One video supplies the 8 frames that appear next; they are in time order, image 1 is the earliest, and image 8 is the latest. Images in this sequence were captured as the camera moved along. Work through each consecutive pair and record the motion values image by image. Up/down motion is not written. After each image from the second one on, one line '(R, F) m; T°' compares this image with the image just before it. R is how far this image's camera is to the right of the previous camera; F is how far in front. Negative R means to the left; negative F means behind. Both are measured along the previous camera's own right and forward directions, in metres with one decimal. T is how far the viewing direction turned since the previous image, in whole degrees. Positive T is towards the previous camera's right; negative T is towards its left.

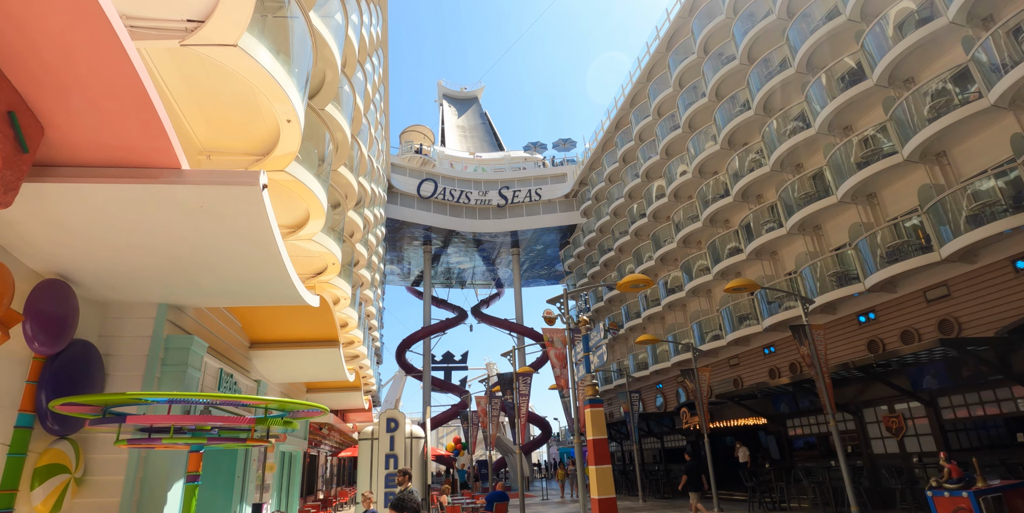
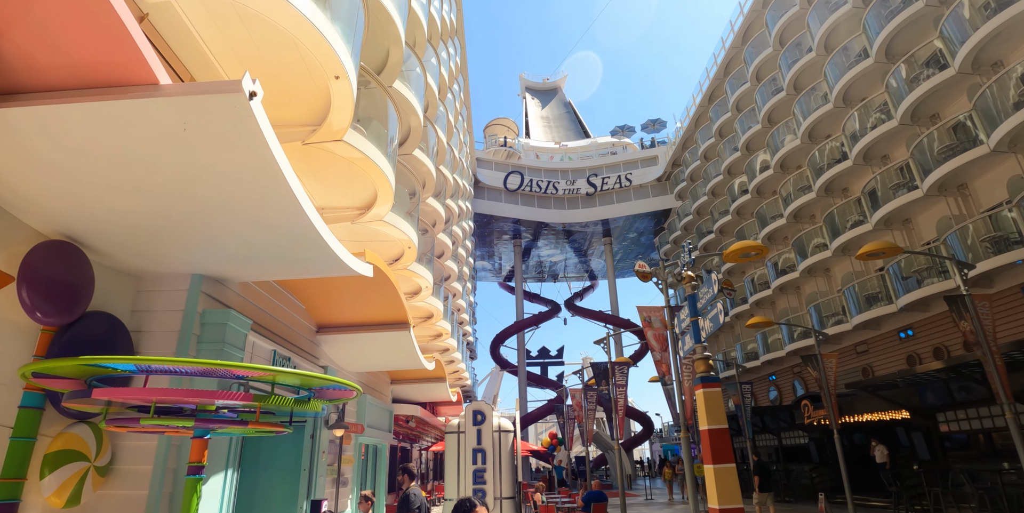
(+0.1, +1.2) m; -10°
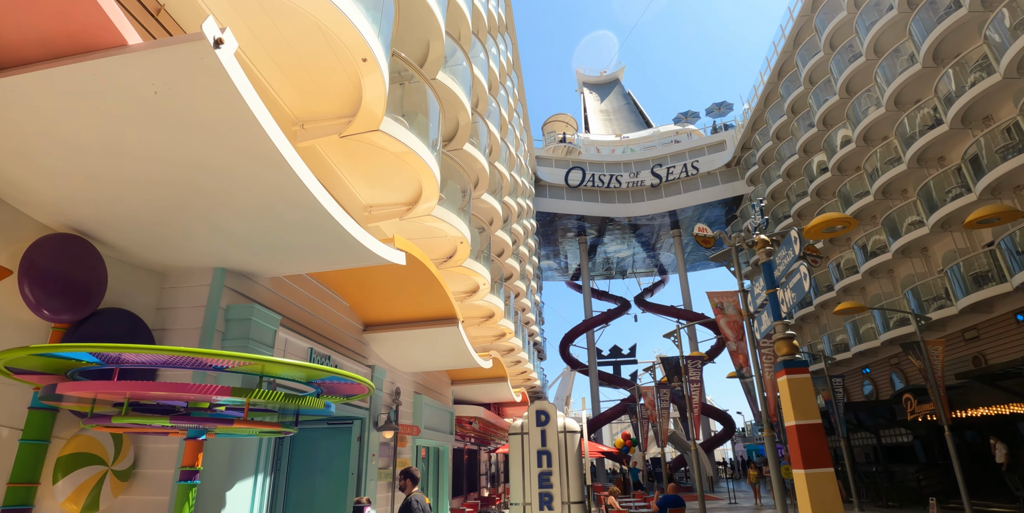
(+0.2, +0.6) m; -7°
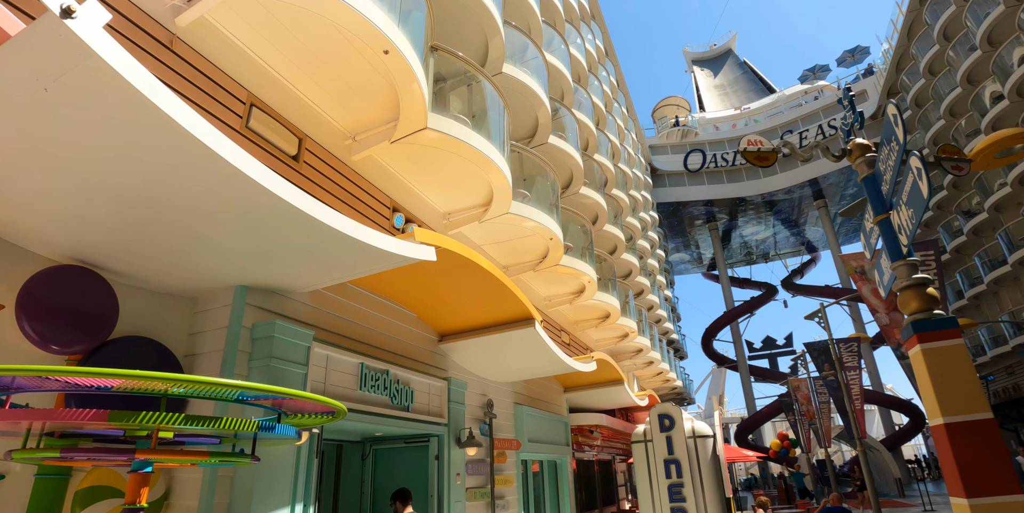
(+0.8, +1.0) m; -14°
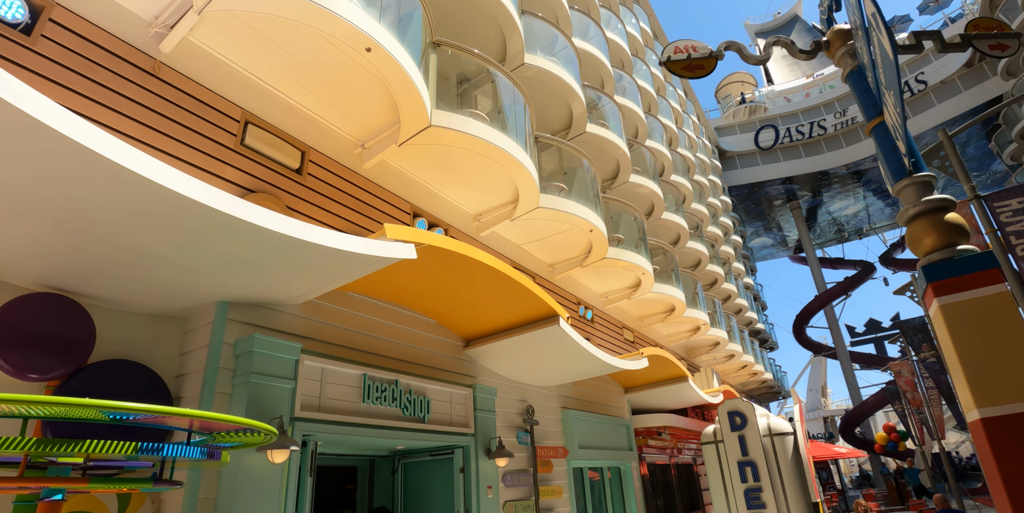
(+0.7, +0.6) m; -8°
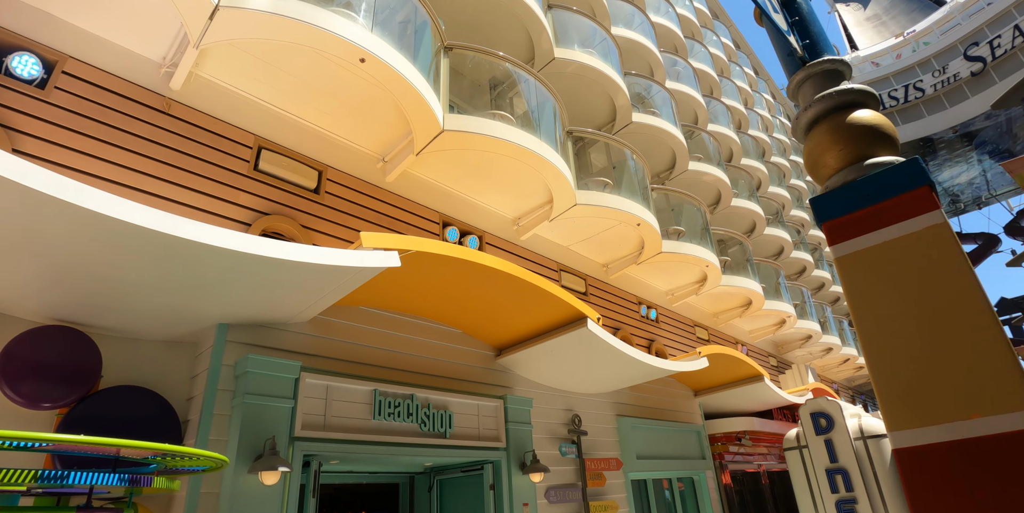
(+0.7, +0.4) m; -9°
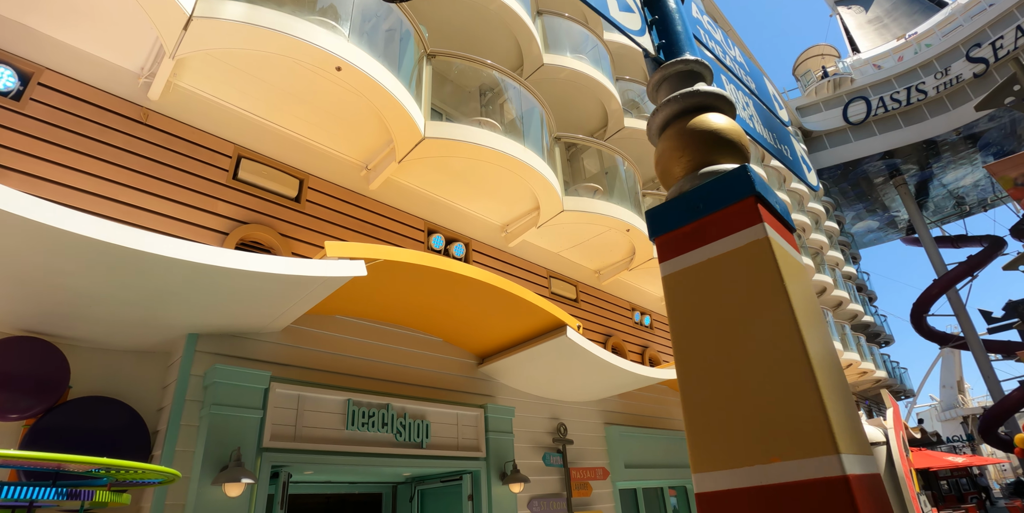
(+0.3, 0.0) m; -1°
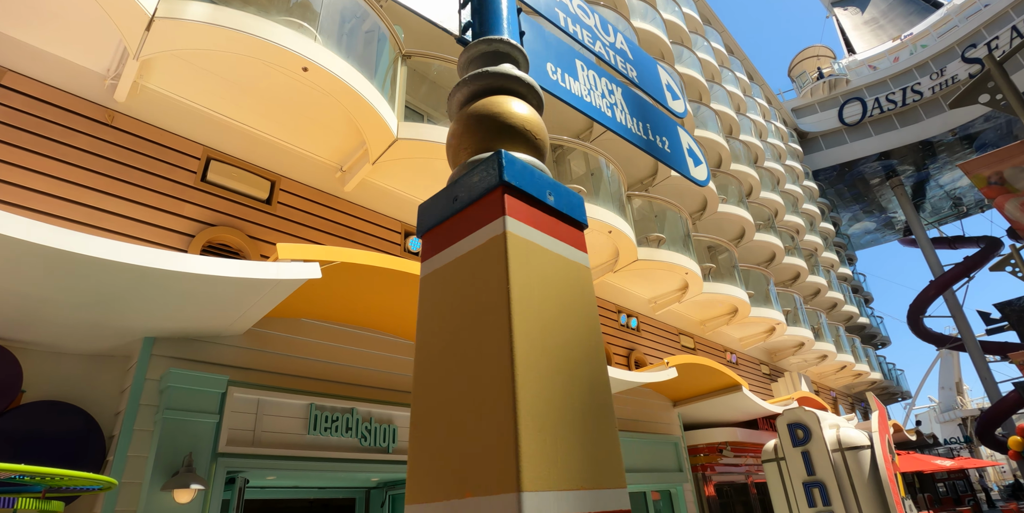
(+0.4, +0.1) m; 0°
